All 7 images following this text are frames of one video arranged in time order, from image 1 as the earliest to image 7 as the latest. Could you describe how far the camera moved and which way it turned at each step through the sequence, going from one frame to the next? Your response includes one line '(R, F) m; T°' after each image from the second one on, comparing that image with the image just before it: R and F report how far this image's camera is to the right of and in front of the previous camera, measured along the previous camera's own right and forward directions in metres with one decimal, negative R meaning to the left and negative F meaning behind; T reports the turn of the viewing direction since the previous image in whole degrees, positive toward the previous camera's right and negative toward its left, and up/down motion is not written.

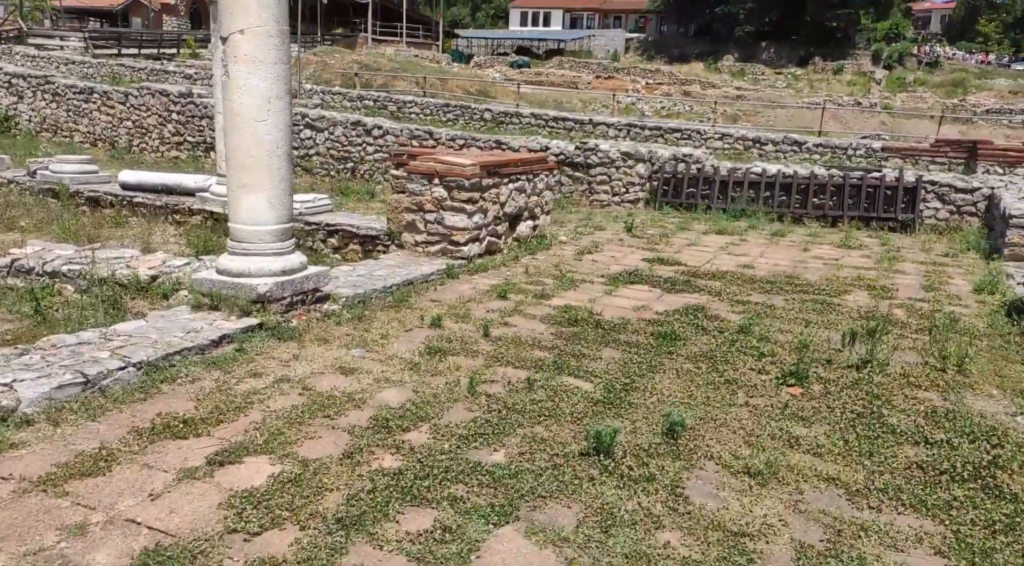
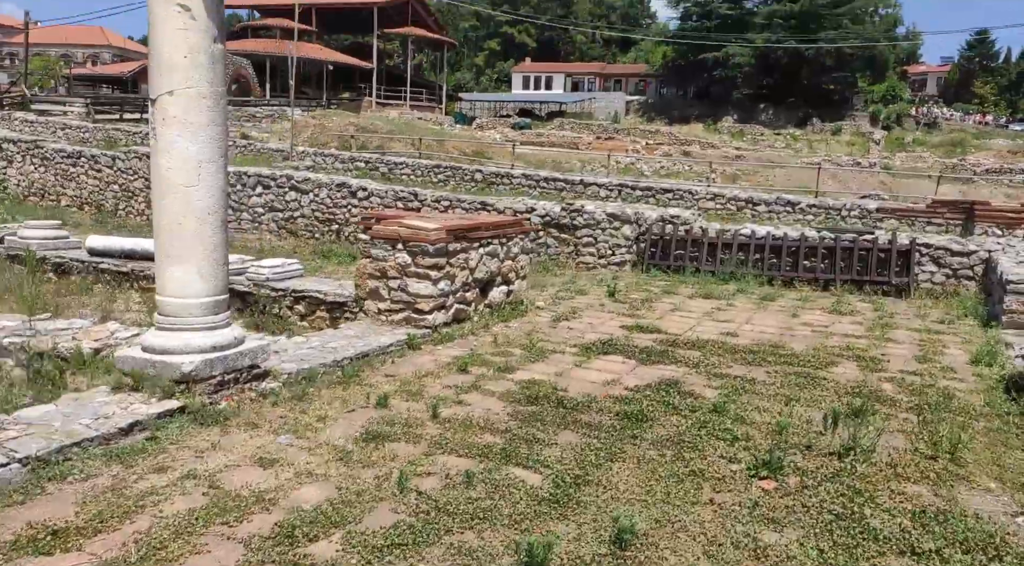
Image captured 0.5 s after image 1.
(+0.3, +0.4) m; 0°
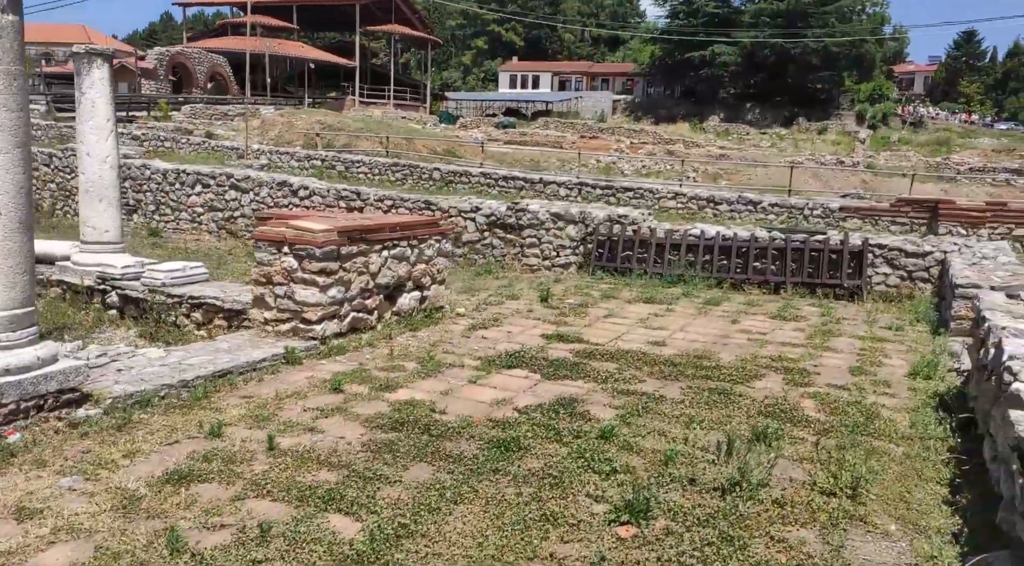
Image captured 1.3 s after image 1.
(+0.6, +0.6) m; +1°
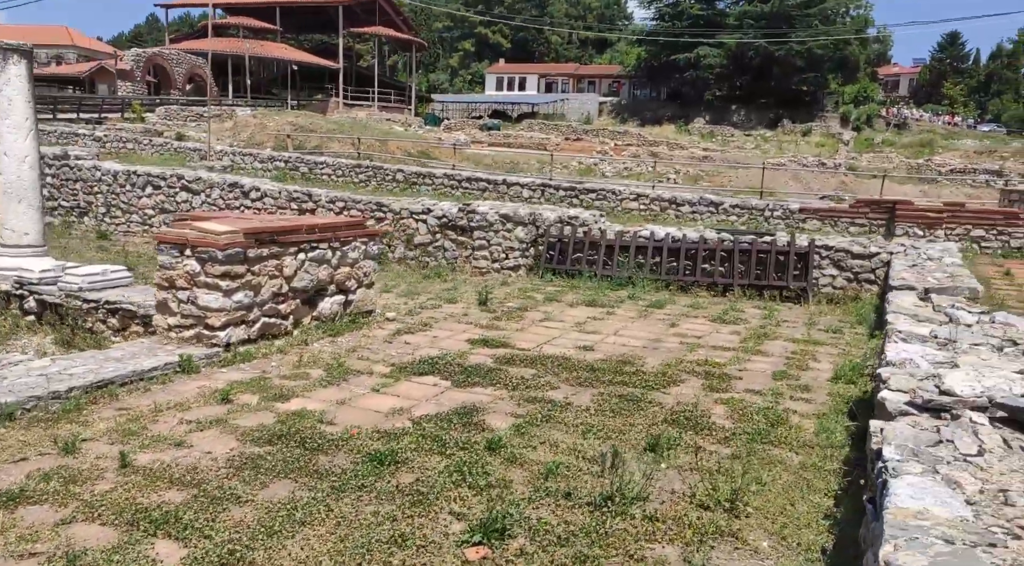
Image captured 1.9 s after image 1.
(+0.5, +0.2) m; +1°
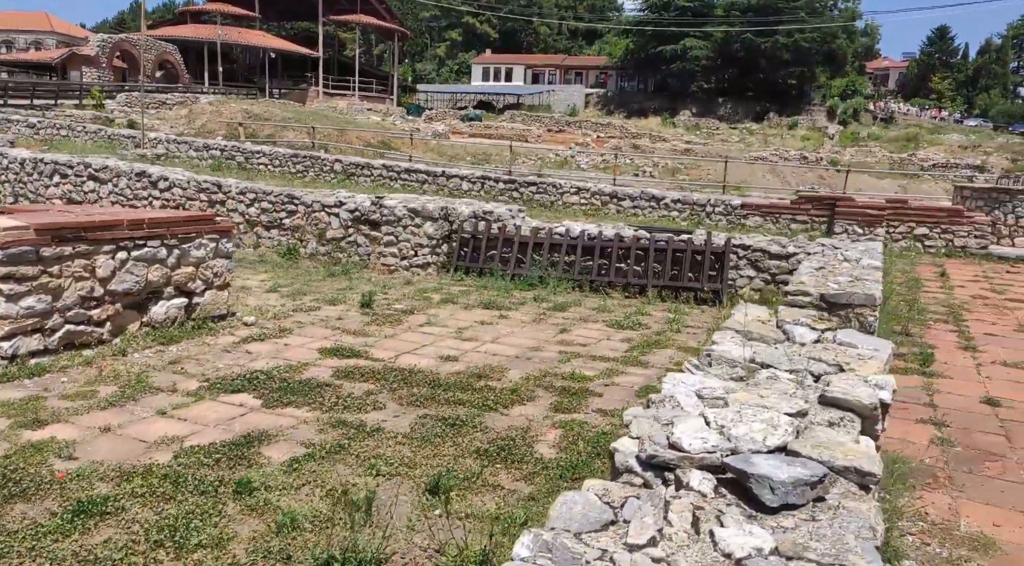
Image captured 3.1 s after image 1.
(+1.0, +0.7) m; +1°
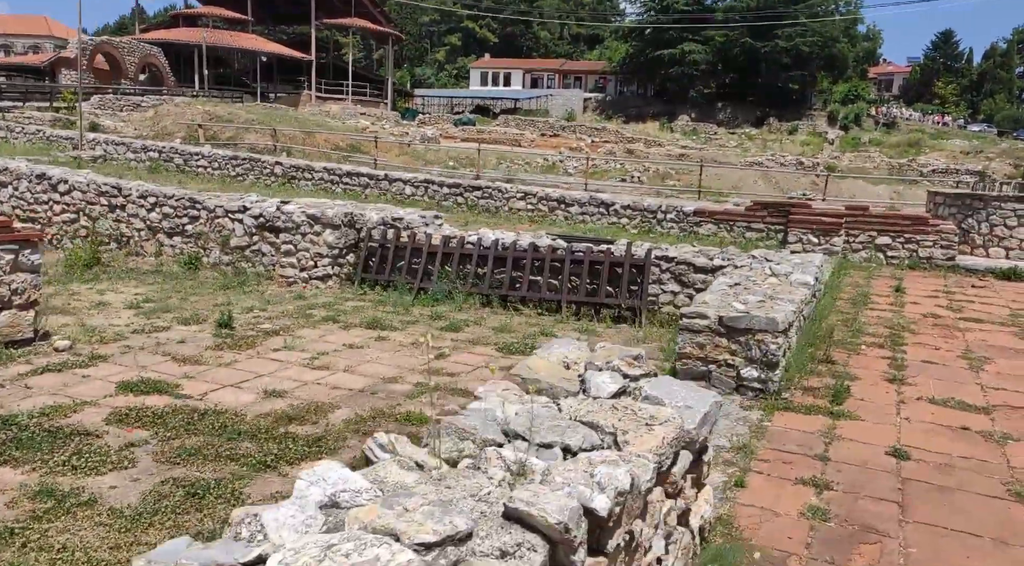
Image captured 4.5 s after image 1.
(+1.0, +1.0) m; 0°
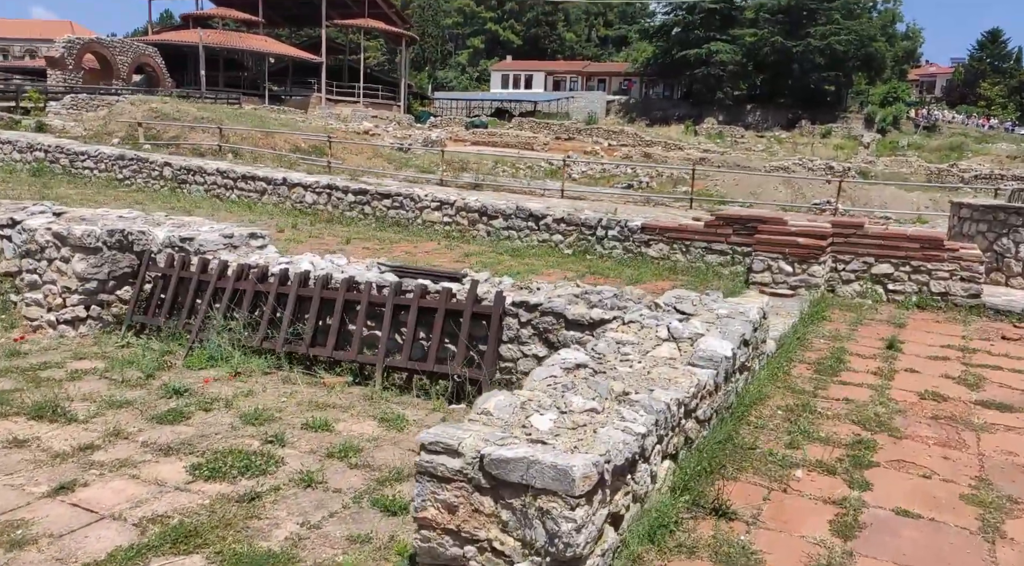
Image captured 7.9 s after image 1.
(+1.6, +3.0) m; -2°
